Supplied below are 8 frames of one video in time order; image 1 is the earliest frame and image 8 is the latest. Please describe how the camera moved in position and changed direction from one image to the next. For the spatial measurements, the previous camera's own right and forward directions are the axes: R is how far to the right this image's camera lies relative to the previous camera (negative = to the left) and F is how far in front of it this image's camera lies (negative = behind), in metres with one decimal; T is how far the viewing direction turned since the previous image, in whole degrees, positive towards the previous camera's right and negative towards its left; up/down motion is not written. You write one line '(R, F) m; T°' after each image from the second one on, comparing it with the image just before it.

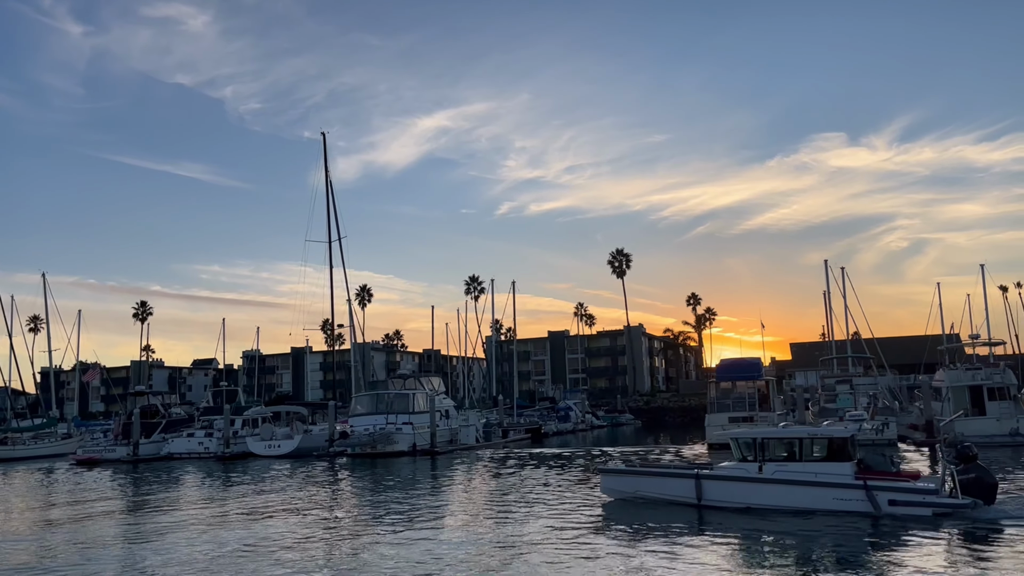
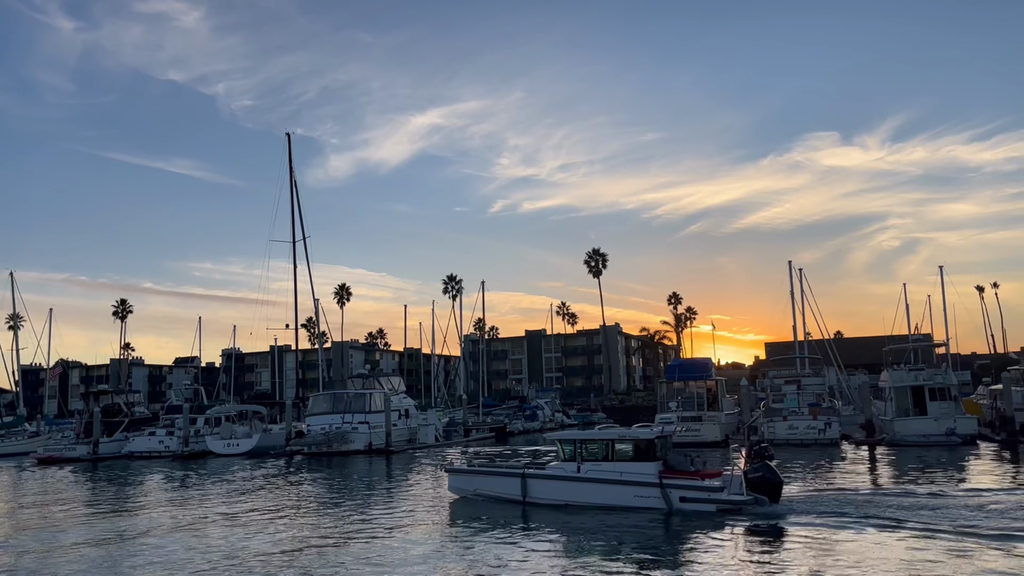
(+1.2, -0.6) m; +1°
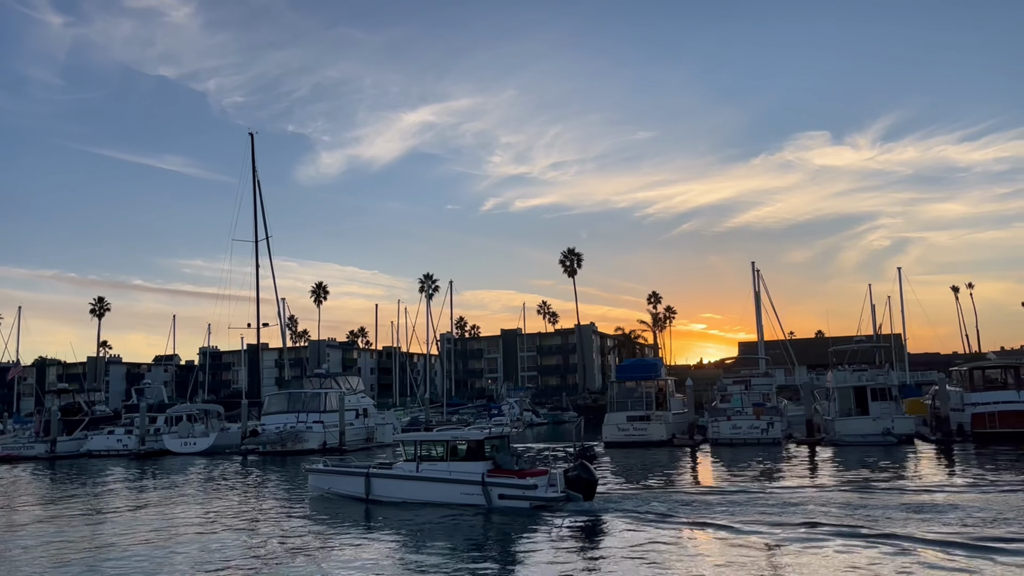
(+1.2, -0.6) m; +1°
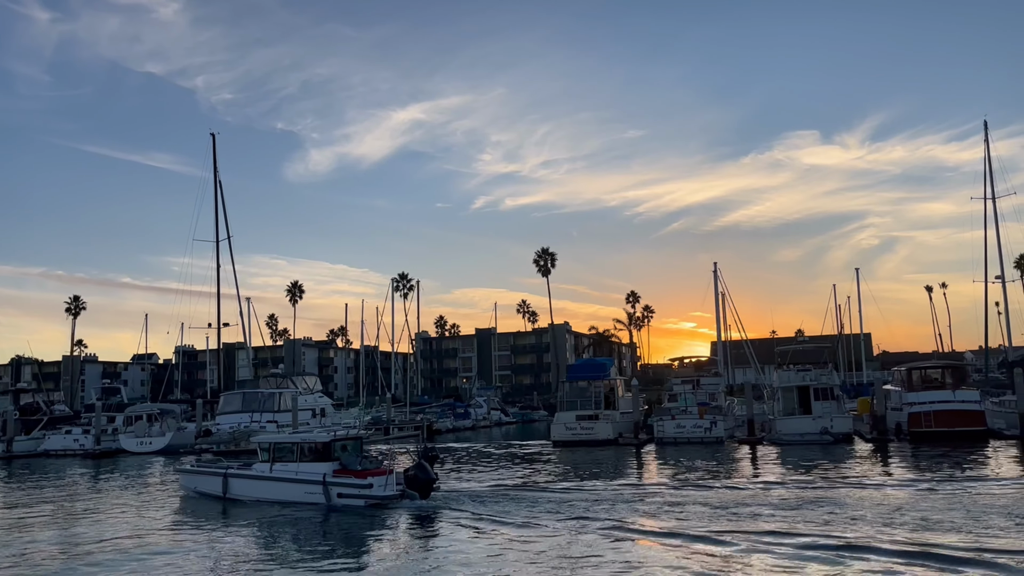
(+1.3, -0.6) m; +1°
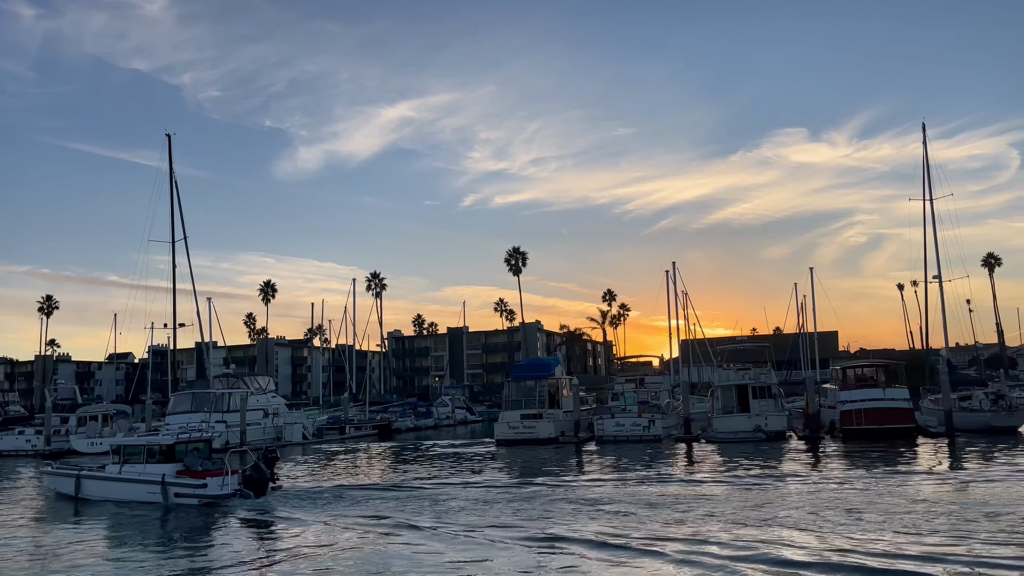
(+1.4, -0.6) m; +1°
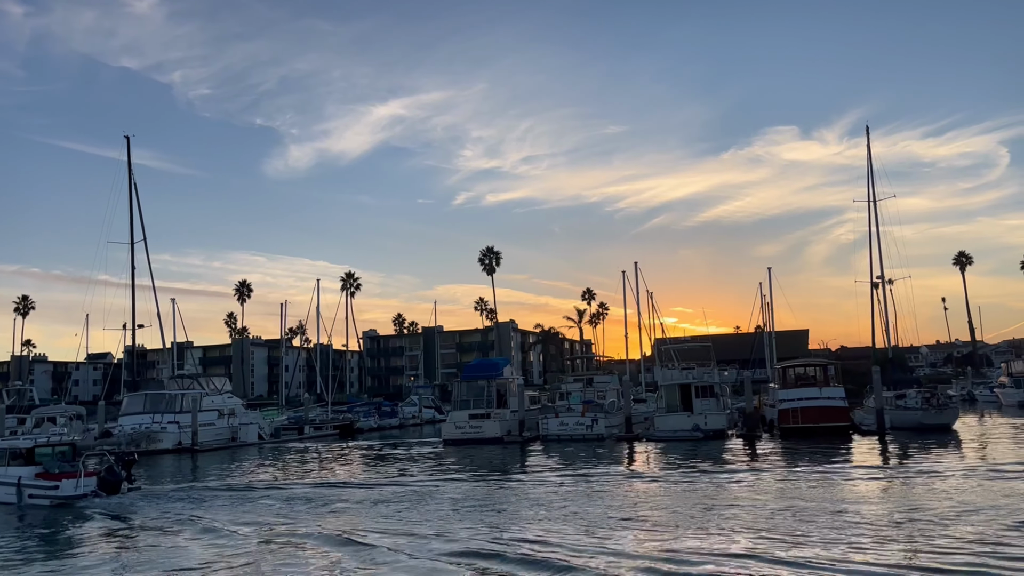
(+1.5, -0.6) m; +1°
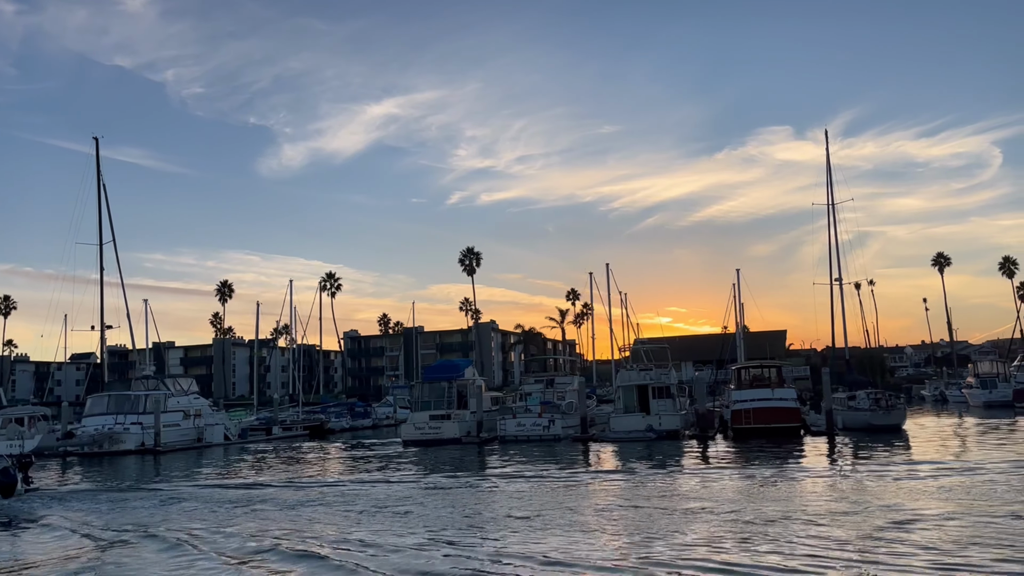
(+1.1, -0.5) m; +1°
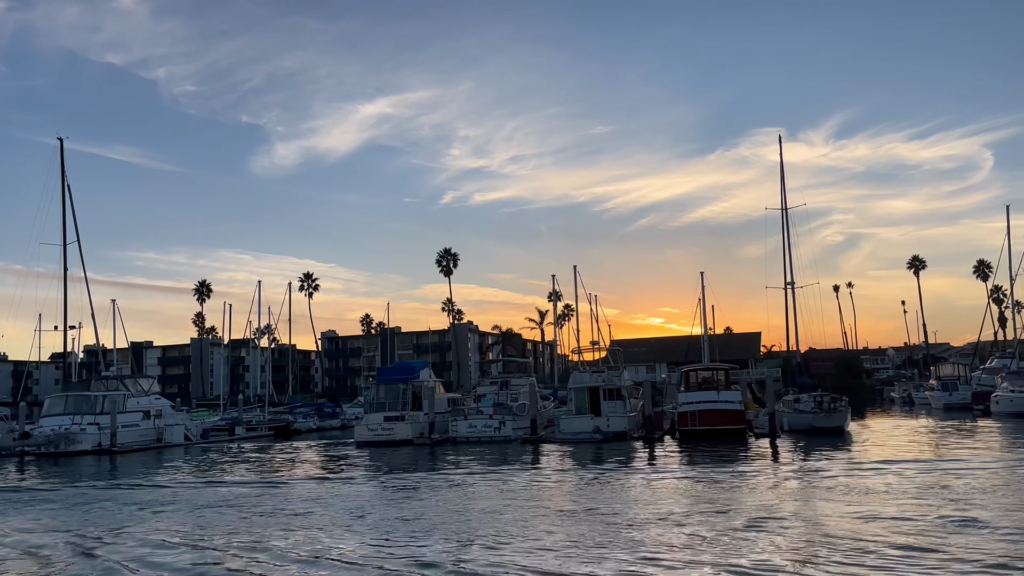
(+1.3, -0.5) m; +1°
